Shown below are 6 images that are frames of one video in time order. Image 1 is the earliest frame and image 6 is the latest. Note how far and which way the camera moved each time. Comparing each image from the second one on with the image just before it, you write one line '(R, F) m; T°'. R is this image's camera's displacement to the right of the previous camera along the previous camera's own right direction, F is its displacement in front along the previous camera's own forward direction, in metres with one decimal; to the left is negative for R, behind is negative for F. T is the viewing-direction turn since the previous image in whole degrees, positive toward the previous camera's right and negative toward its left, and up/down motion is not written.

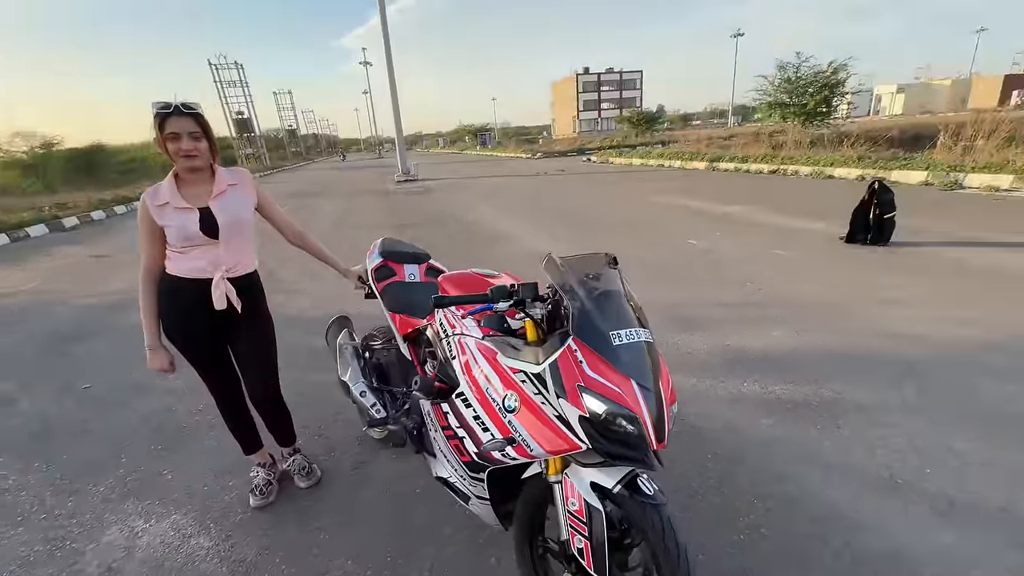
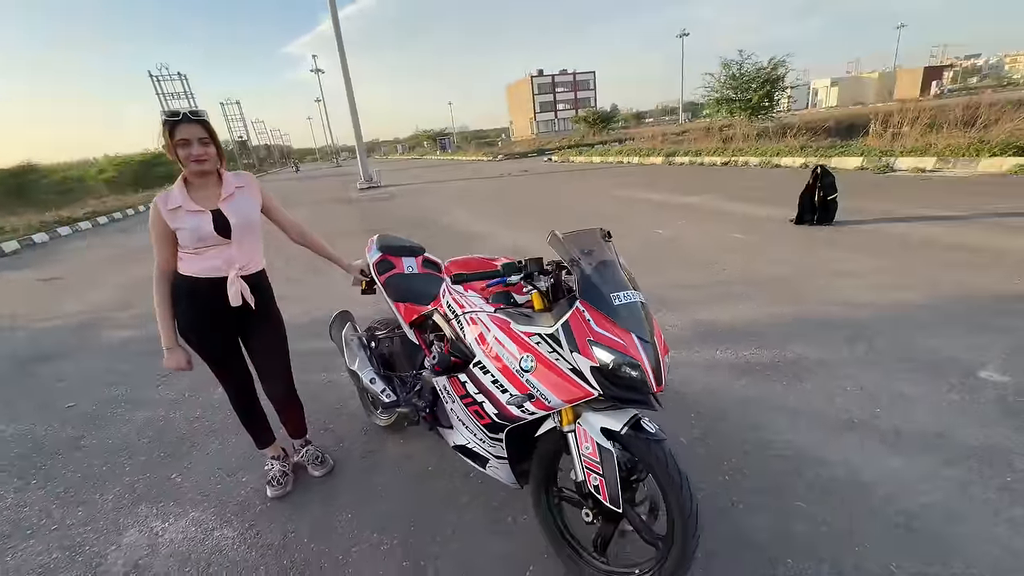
(-0.2, -0.2) m; +4°
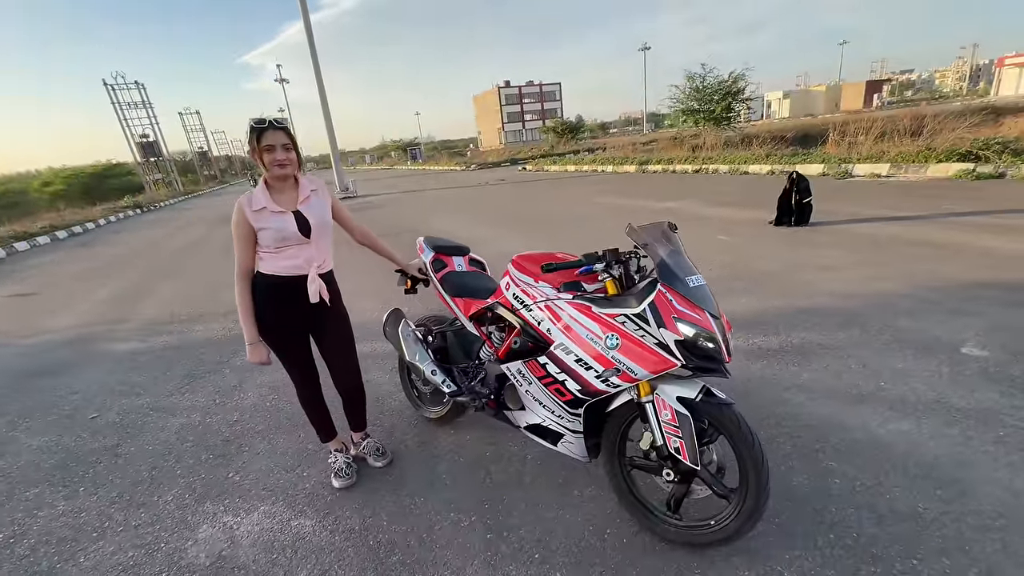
(-0.5, -0.2) m; +4°
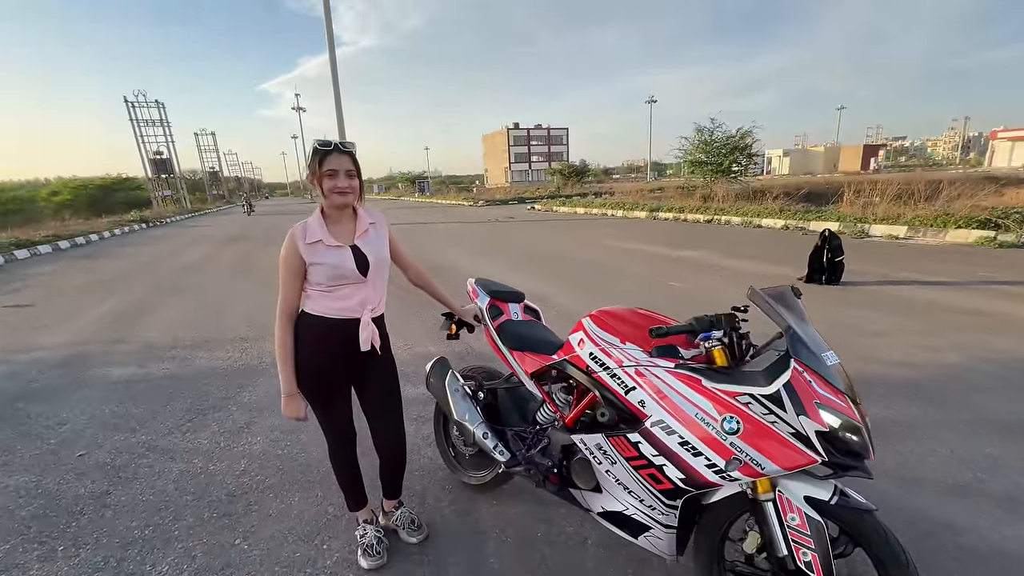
(-0.4, +0.3) m; 0°
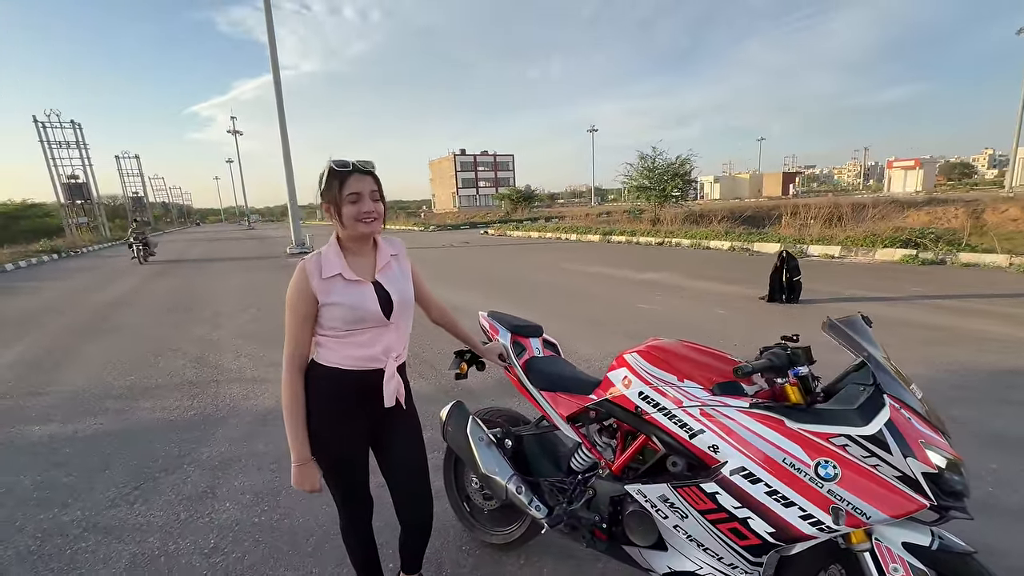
(-0.4, +0.2) m; +7°
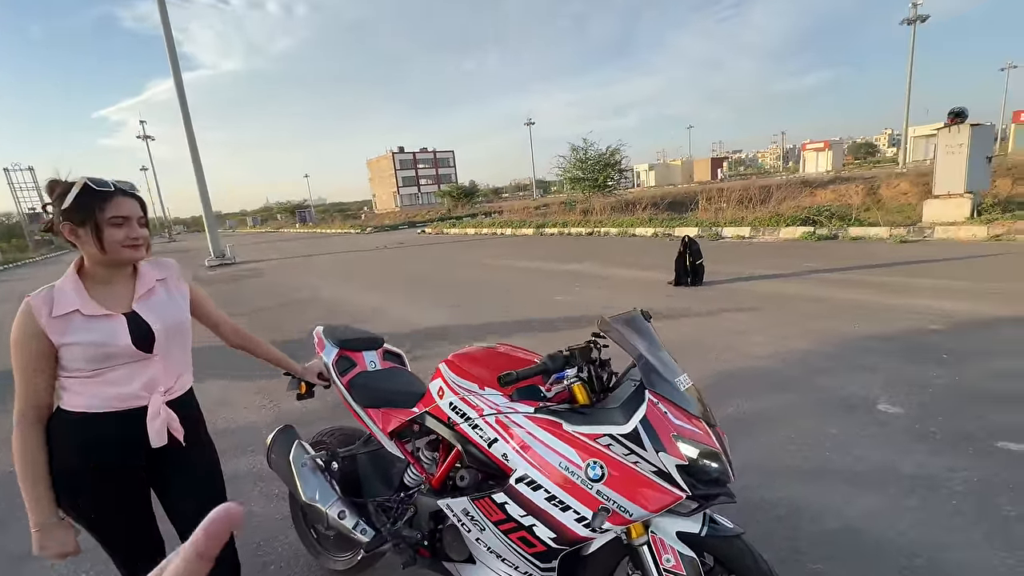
(+0.6, 0.0) m; +6°
